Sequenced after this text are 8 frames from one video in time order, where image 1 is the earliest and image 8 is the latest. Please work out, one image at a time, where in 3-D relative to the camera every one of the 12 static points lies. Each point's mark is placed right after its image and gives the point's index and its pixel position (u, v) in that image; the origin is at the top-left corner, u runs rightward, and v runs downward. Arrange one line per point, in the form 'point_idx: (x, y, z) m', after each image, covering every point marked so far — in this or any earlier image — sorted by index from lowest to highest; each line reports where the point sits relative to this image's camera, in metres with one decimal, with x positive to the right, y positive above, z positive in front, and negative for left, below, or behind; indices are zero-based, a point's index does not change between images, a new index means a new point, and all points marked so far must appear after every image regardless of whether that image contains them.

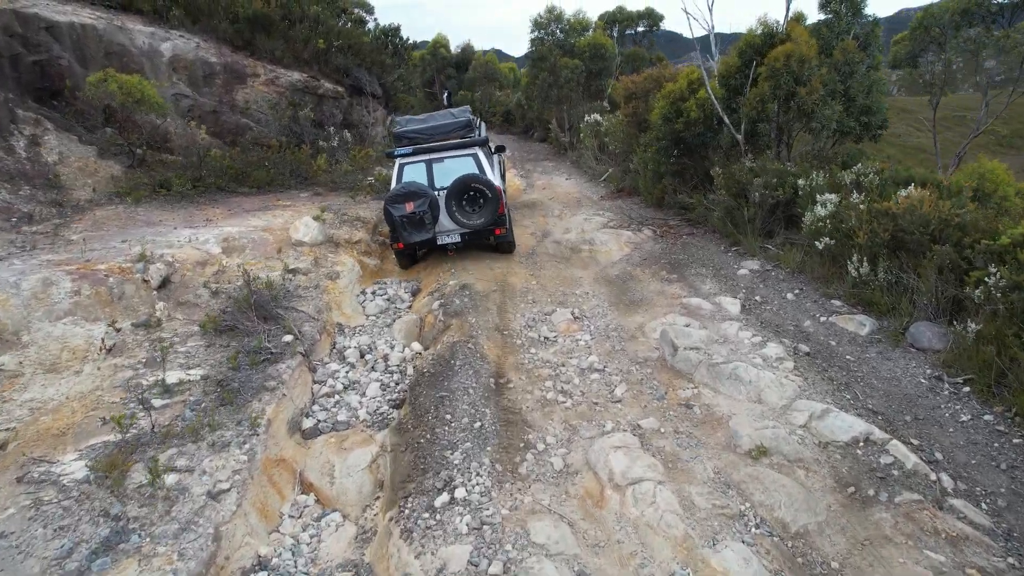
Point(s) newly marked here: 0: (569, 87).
0: (+1.2, +4.2, +13.9) m
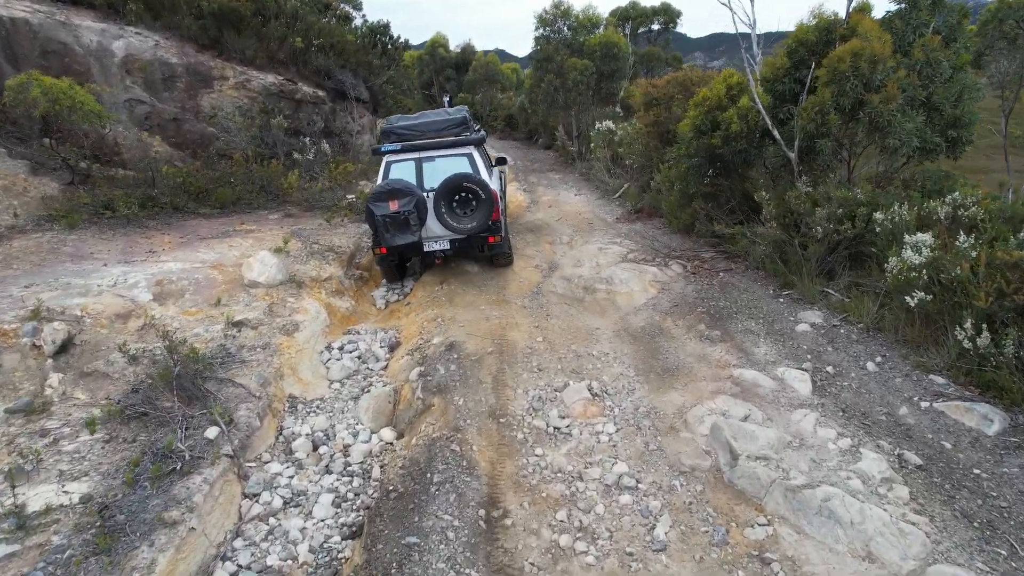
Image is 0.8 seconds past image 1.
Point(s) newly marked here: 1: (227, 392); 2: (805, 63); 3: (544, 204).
0: (+1.2, +3.7, +12.5) m
1: (-2.0, -0.7, +4.7) m
2: (+2.9, +2.2, +6.5) m
3: (+0.5, +1.3, +10.7) m
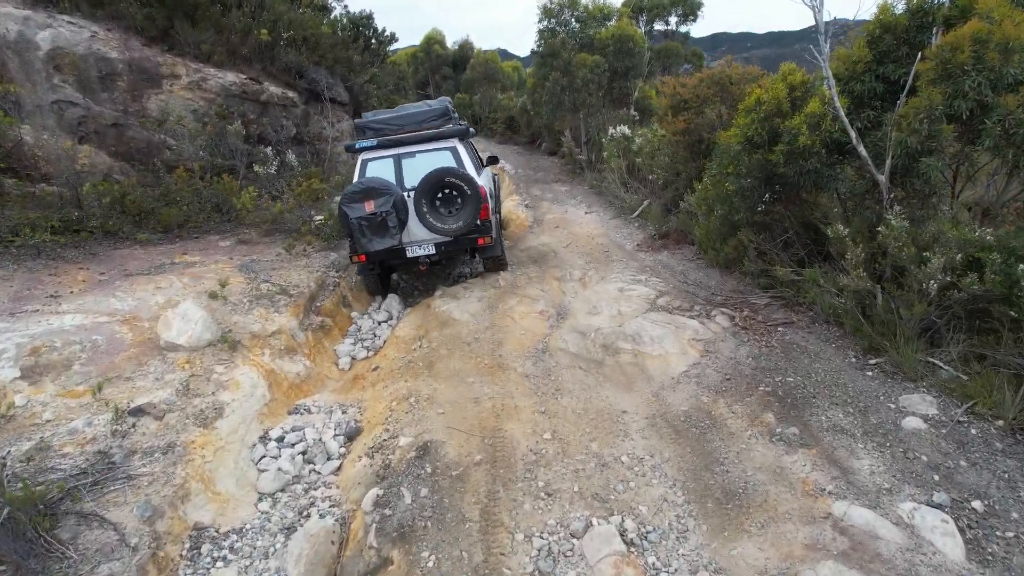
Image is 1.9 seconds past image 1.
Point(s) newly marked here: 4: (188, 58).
0: (+1.2, +3.2, +10.9) m
1: (-2.0, -1.2, +3.2) m
2: (+2.9, +1.7, +5.0) m
3: (+0.5, +0.9, +9.2) m
4: (-4.4, +3.1, +9.1) m
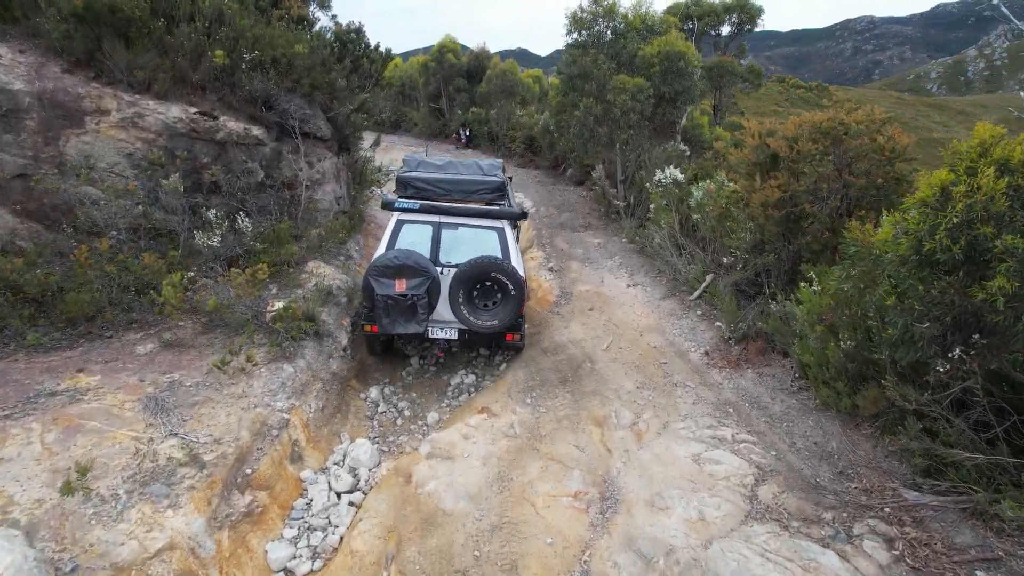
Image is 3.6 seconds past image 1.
0: (+1.5, +2.2, +8.8) m
1: (-2.0, -2.2, +1.2) m
2: (+3.0, +0.7, +2.8) m
3: (+0.7, -0.2, +7.1) m
4: (-4.2, +2.2, +7.2) m
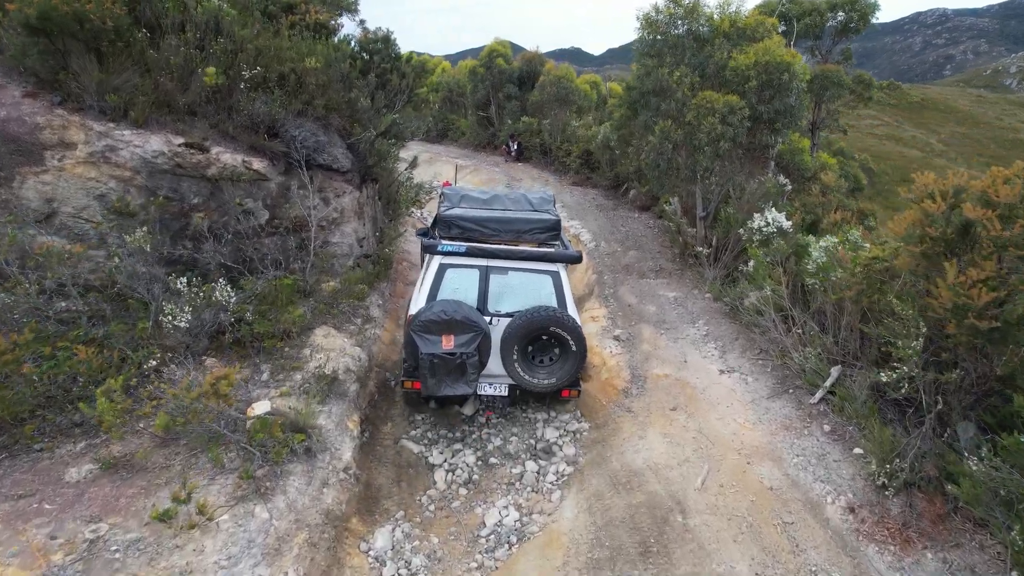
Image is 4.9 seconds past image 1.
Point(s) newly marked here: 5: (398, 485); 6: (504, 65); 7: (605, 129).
0: (+2.2, +1.5, +7.1) m
1: (-2.0, -2.9, -0.3) m
2: (+3.1, -0.1, +1.0) m
3: (+1.2, -0.9, +5.4) m
4: (-3.7, +1.5, +5.8) m
5: (-0.8, -1.4, +4.8) m
6: (-0.2, +6.2, +18.4) m
7: (+1.9, +3.3, +13.8) m
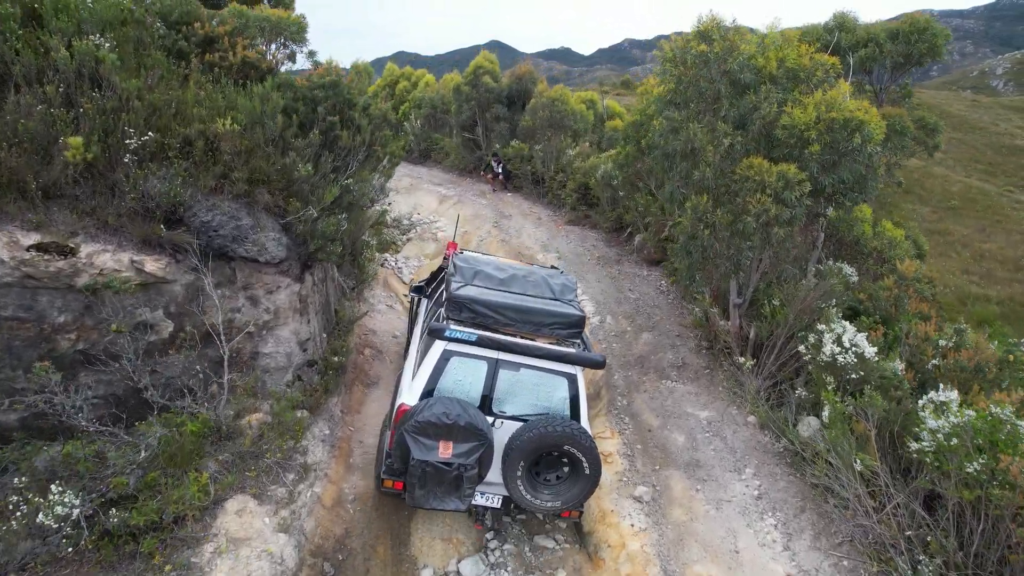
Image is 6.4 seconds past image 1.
0: (+2.0, +0.4, +5.4) m
1: (-2.0, -4.0, -2.0) m
2: (+3.1, -1.1, -0.6) m
3: (+1.1, -1.9, +3.7) m
4: (-3.8, +0.5, +4.1) m
5: (-0.9, -2.5, +3.1) m
6: (-0.5, +5.2, +16.7) m
7: (+1.7, +2.3, +12.1) m
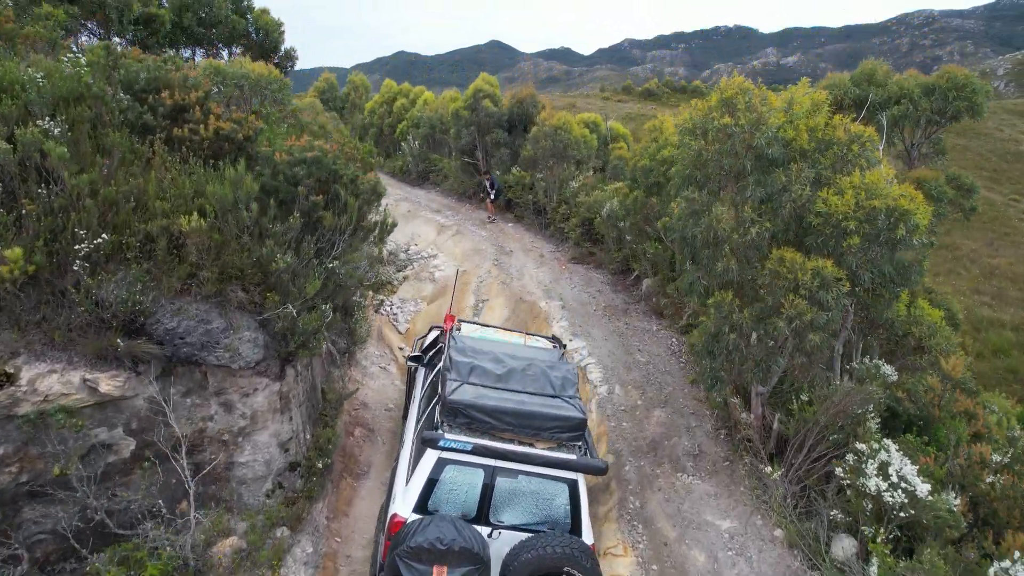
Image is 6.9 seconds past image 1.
0: (+2.1, -0.3, +4.9) m
1: (-2.0, -4.7, -2.5) m
2: (+3.1, -1.9, -1.2) m
3: (+1.1, -2.7, +3.2) m
4: (-3.8, -0.3, +3.5) m
5: (-0.9, -3.2, +2.6) m
6: (-0.5, +4.4, +16.1) m
7: (+1.7, +1.5, +11.6) m
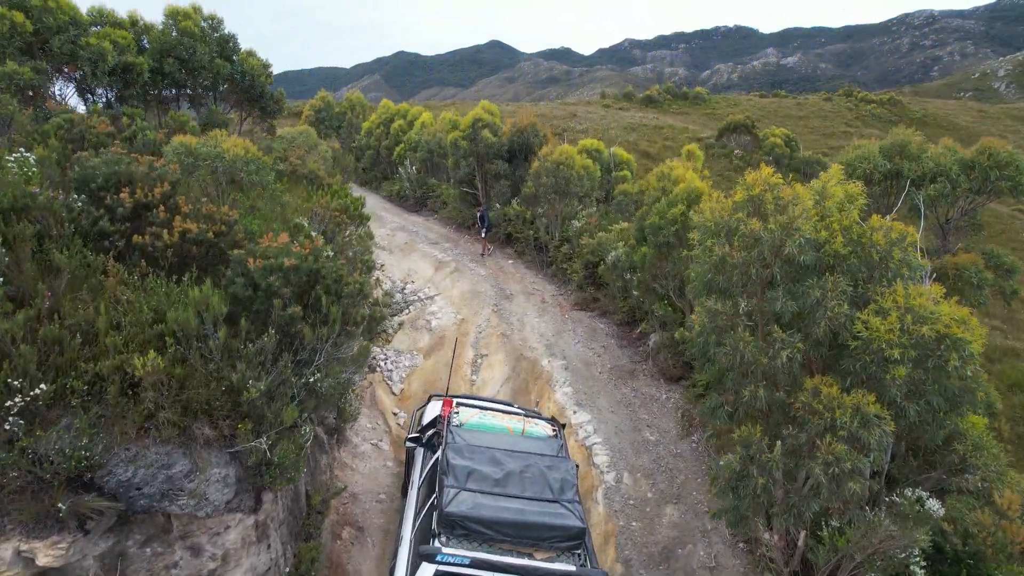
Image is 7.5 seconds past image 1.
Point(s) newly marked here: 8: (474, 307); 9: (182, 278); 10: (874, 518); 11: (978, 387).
0: (+2.1, -1.2, +4.3) m
1: (-2.0, -5.6, -3.1) m
2: (+3.1, -2.8, -1.8) m
3: (+1.1, -3.6, +2.6) m
4: (-3.8, -1.1, +3.0) m
5: (-0.9, -4.1, +2.0) m
6: (-0.5, +3.6, +15.6) m
7: (+1.7, +0.7, +11.0) m
8: (-0.7, -0.3, +12.1) m
9: (-2.2, +0.2, +4.7) m
10: (+2.5, -1.6, +4.7) m
11: (+3.0, -0.7, +4.5) m
